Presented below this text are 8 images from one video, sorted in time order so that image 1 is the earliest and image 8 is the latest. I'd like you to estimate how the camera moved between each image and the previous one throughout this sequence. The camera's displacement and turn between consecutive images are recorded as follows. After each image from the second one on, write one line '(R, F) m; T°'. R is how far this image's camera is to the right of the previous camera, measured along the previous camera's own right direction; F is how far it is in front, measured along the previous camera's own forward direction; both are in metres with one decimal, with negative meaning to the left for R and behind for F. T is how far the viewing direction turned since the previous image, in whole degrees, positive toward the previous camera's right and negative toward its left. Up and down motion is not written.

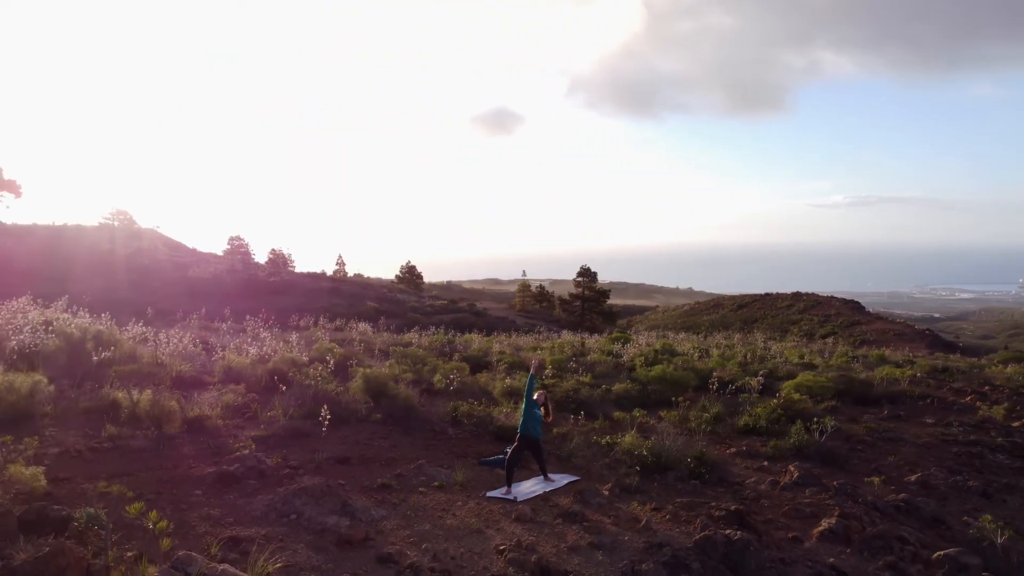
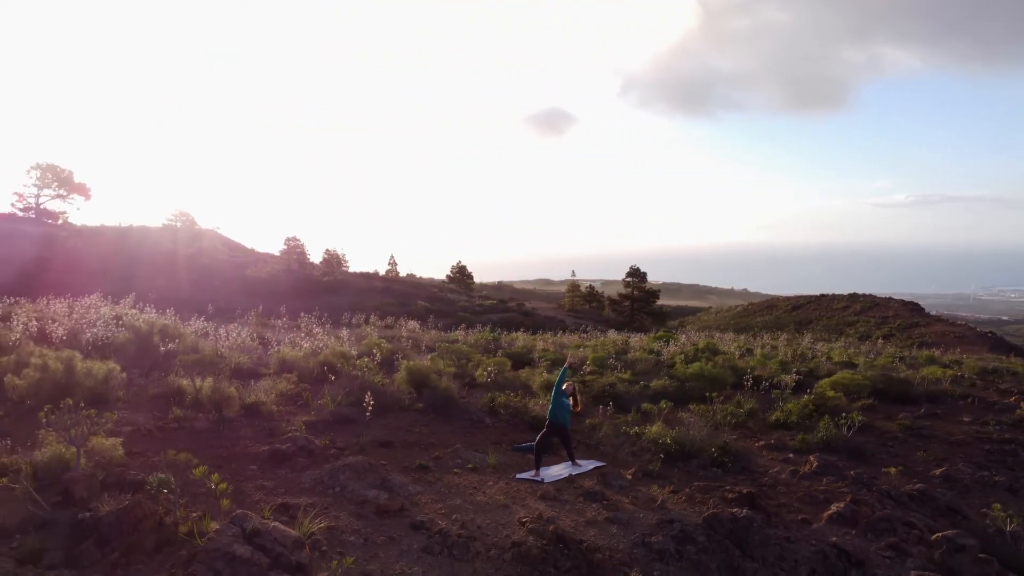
(+0.2, -0.4) m; -4°
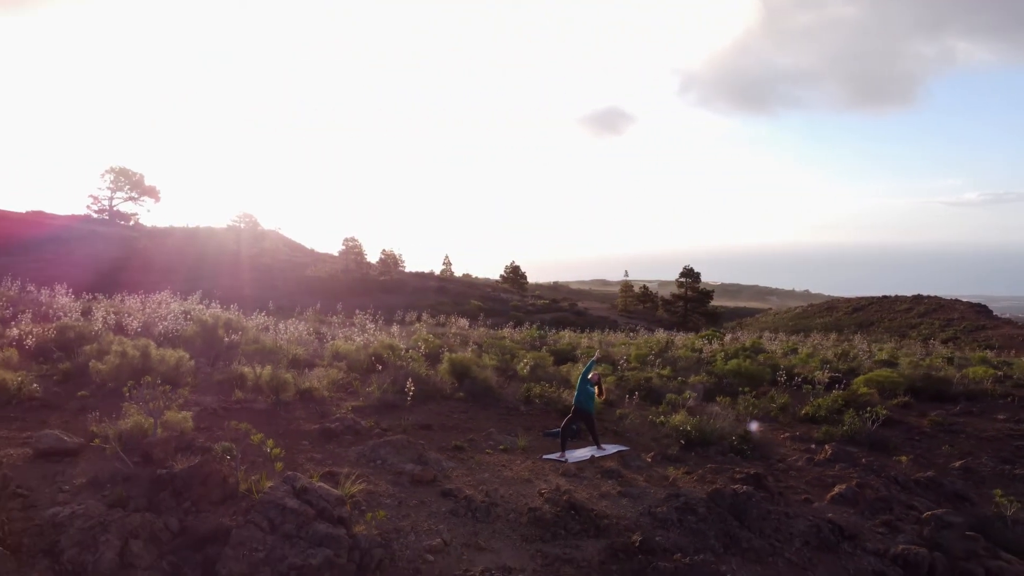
(+0.2, -0.5) m; -4°
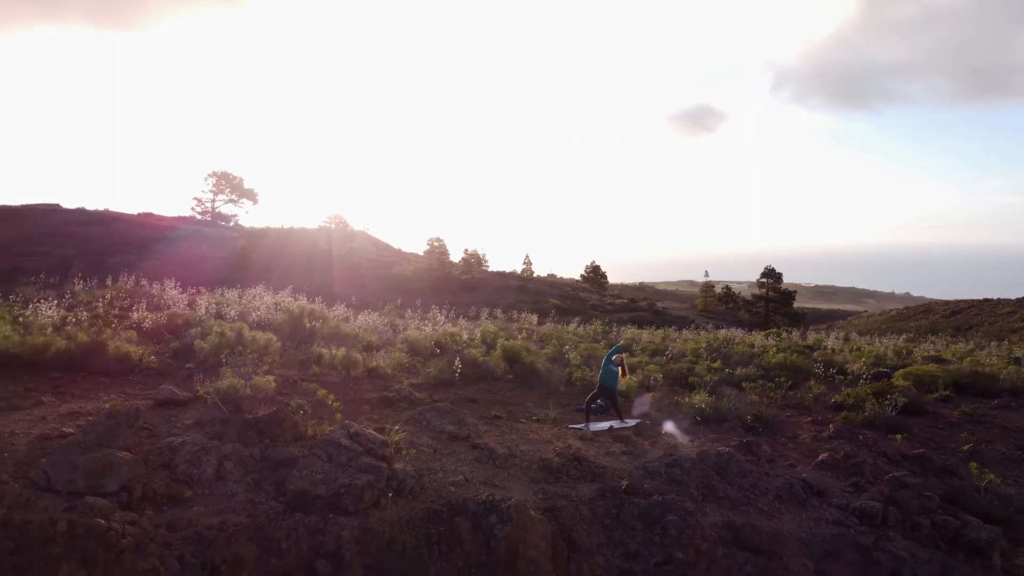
(+0.5, -1.0) m; -6°
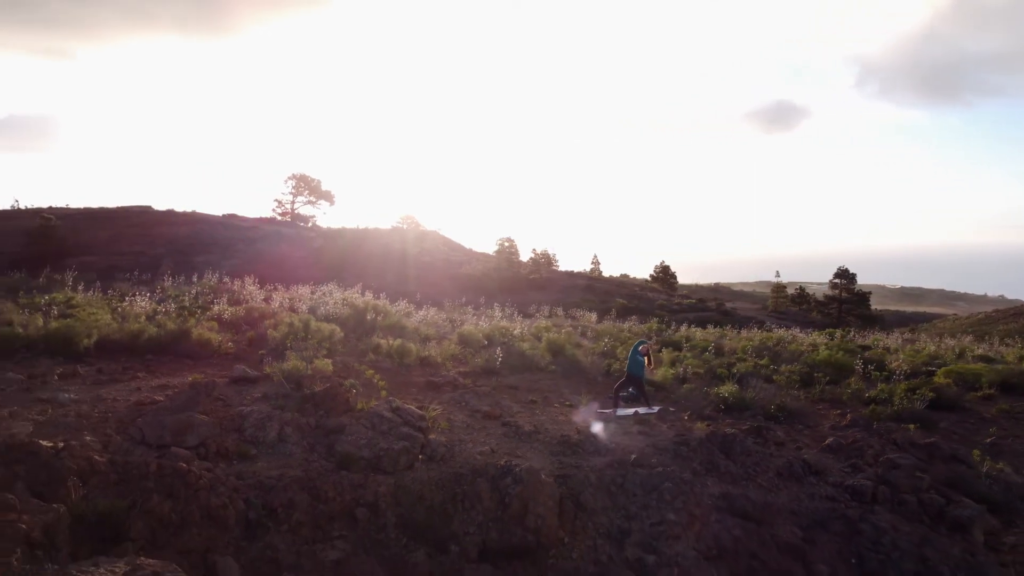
(+0.4, -0.7) m; -5°
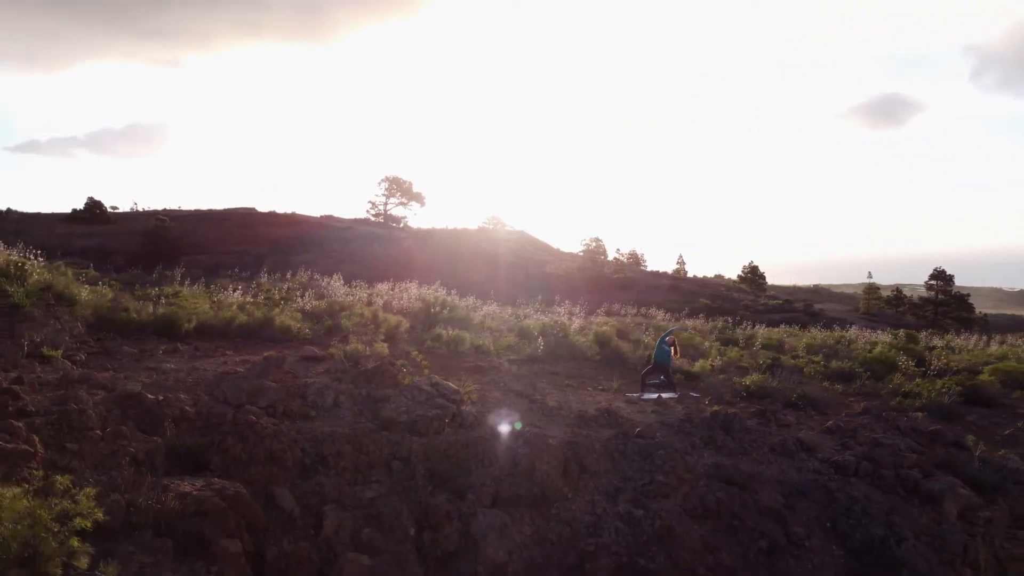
(+0.6, -0.9) m; -6°
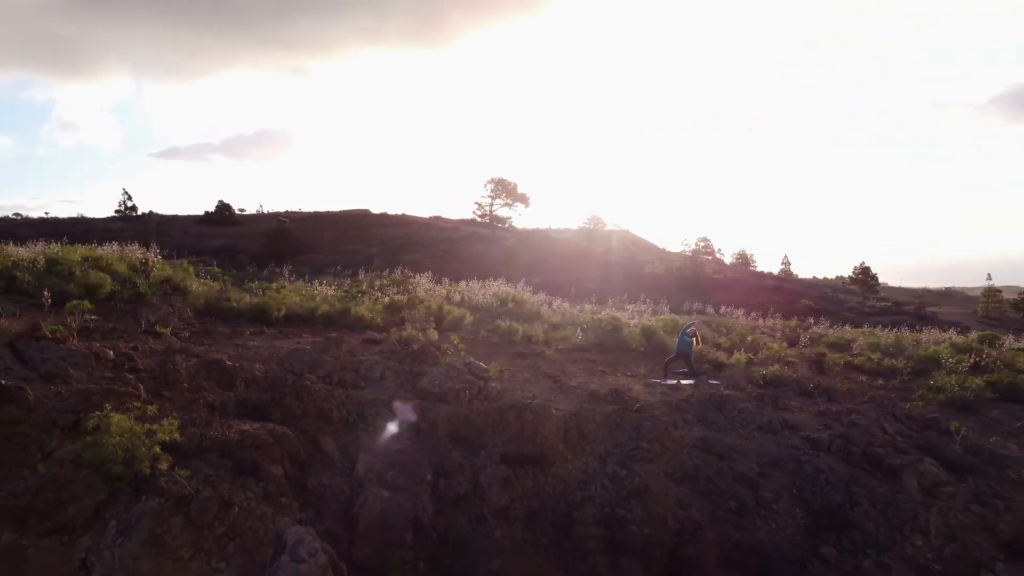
(+0.9, -1.1) m; -8°
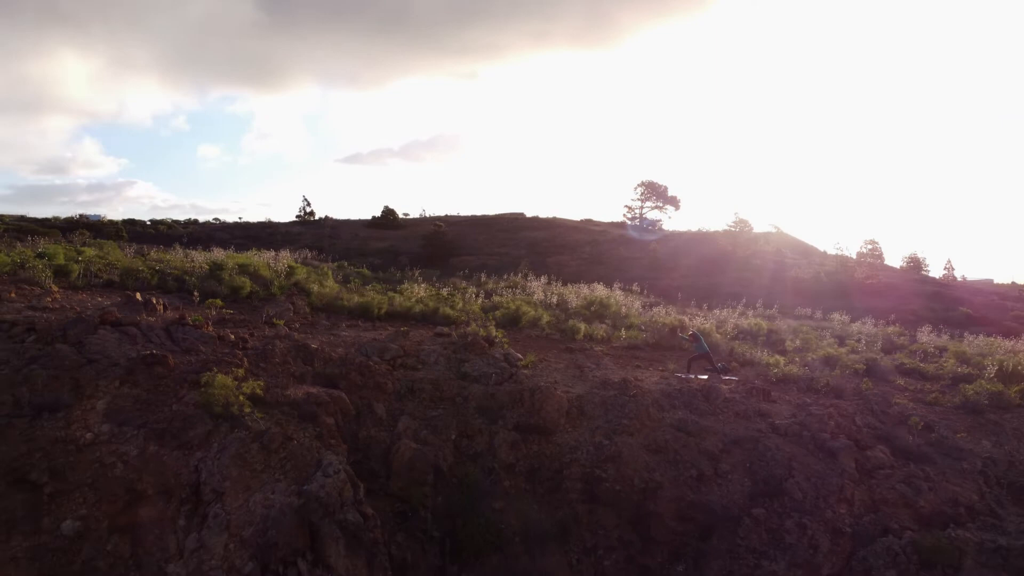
(+1.7, -1.8) m; -12°
